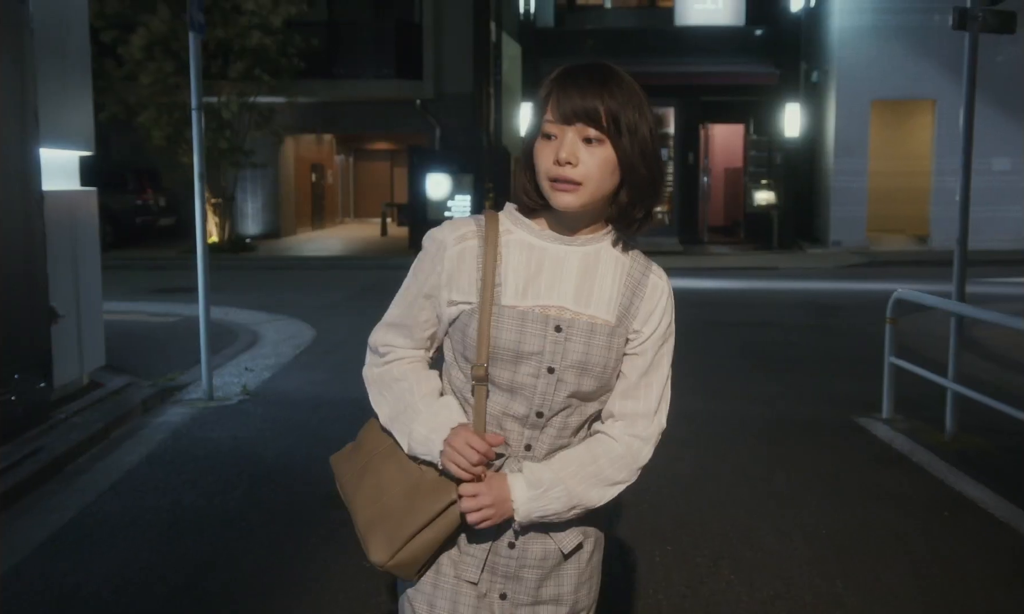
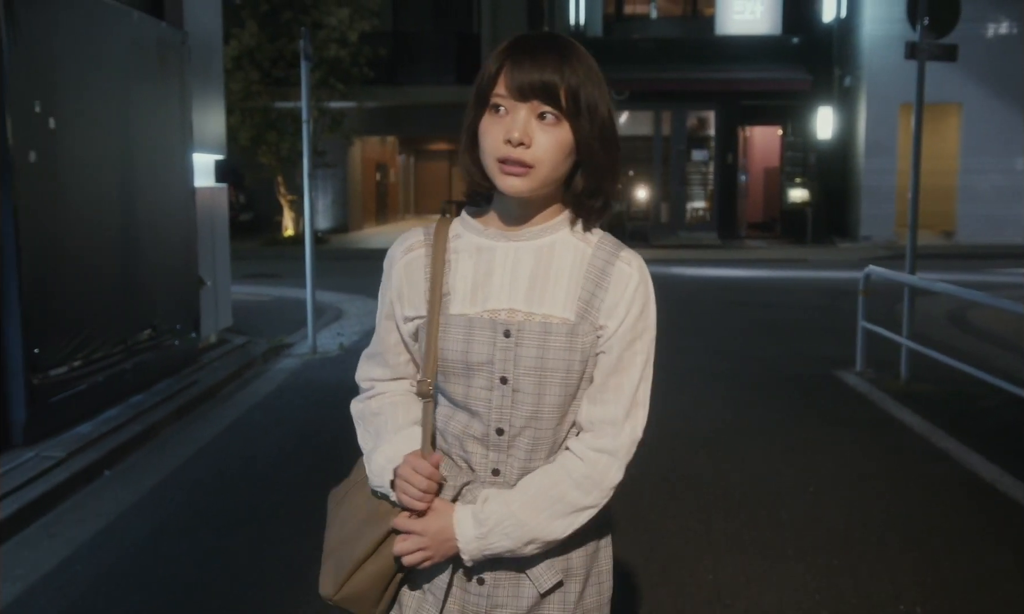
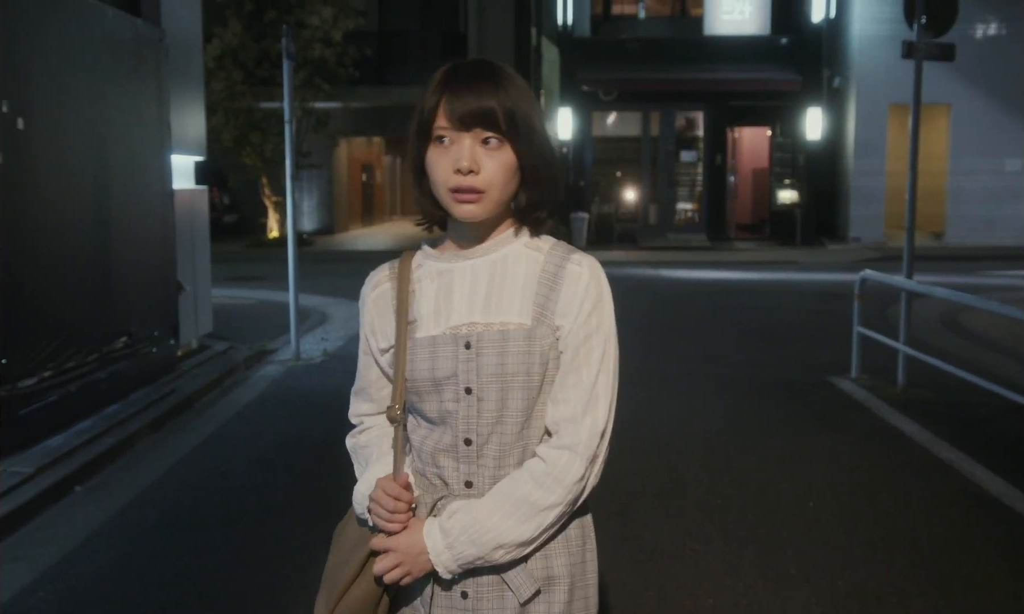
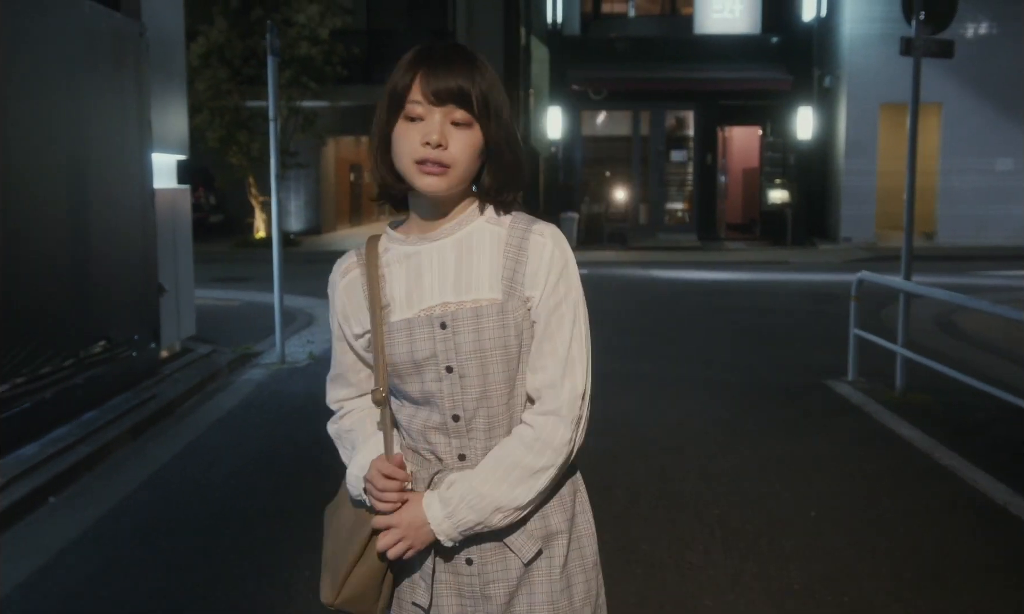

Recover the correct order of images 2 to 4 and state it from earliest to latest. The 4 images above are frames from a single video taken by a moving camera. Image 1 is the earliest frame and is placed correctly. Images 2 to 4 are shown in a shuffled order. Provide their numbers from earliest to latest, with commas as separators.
4, 3, 2
